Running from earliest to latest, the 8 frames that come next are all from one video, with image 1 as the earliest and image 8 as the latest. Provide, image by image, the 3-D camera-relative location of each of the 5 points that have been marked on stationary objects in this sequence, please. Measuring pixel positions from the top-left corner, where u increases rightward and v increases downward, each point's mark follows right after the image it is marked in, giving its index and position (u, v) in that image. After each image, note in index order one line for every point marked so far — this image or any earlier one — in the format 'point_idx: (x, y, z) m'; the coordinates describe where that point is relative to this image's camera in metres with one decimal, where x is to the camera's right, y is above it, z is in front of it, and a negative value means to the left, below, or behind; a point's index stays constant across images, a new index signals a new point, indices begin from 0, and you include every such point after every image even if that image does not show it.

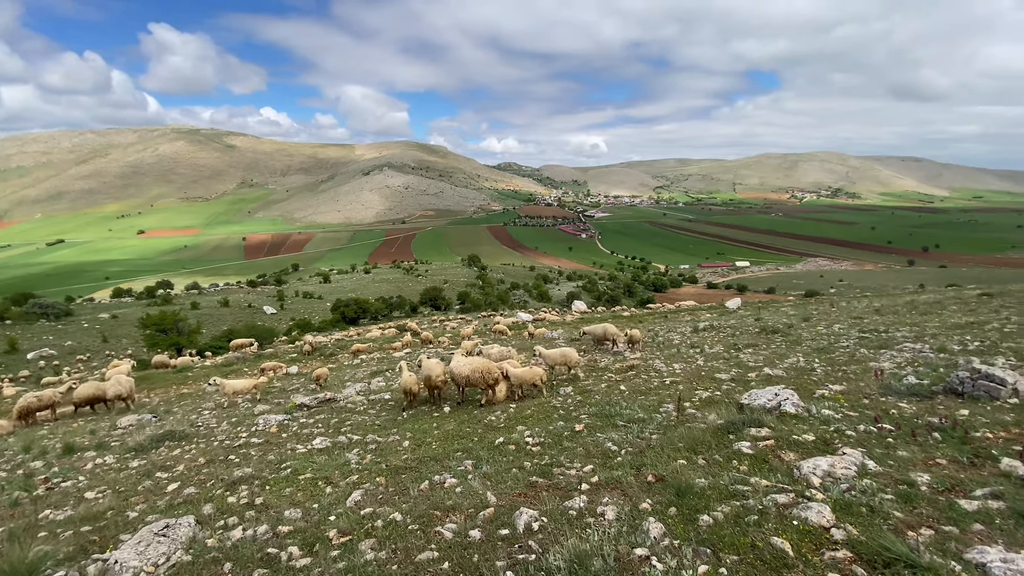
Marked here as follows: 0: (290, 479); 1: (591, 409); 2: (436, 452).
0: (-3.4, -2.9, +7.3) m
1: (+1.6, -2.4, +9.2) m
2: (-1.2, -2.7, +7.7) m
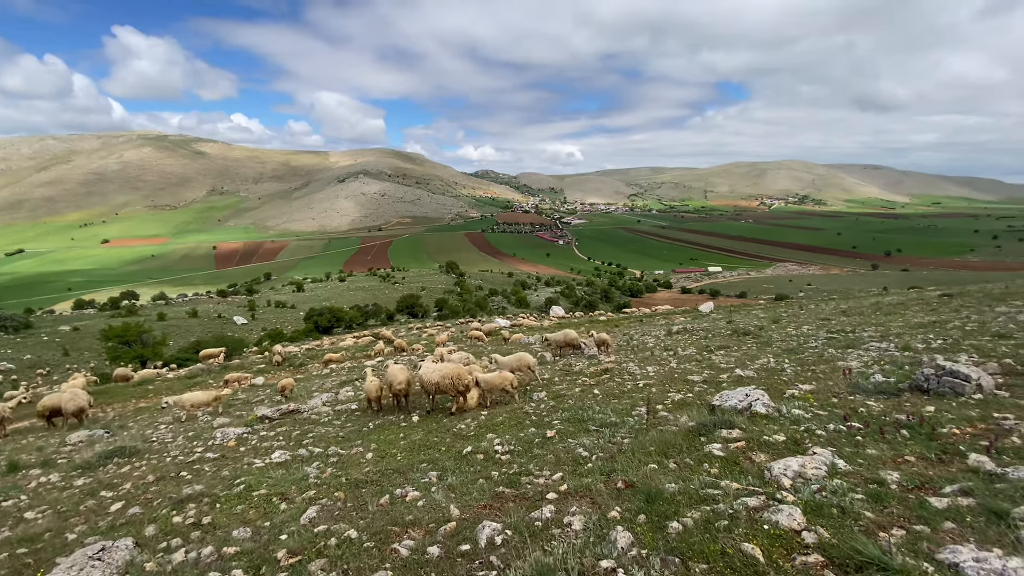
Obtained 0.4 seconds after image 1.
0: (-3.9, -3.0, +6.8) m
1: (+1.0, -2.4, +9.0) m
2: (-1.7, -2.8, +7.4) m
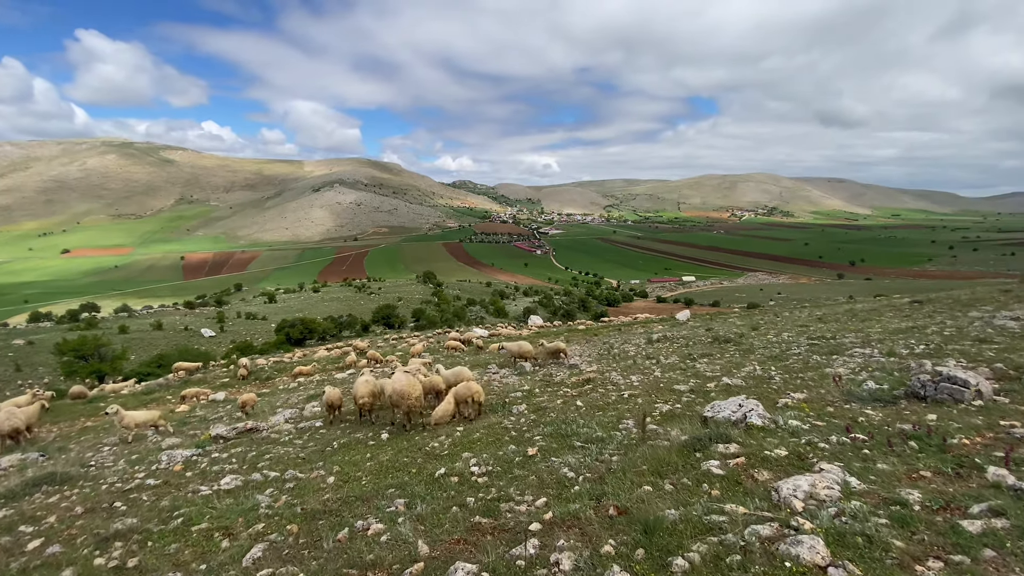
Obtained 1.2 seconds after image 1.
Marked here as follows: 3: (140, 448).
0: (-4.2, -3.0, +5.9) m
1: (+0.6, -2.5, +8.4) m
2: (-2.0, -2.8, +6.6) m
3: (-8.8, -3.8, +11.2) m
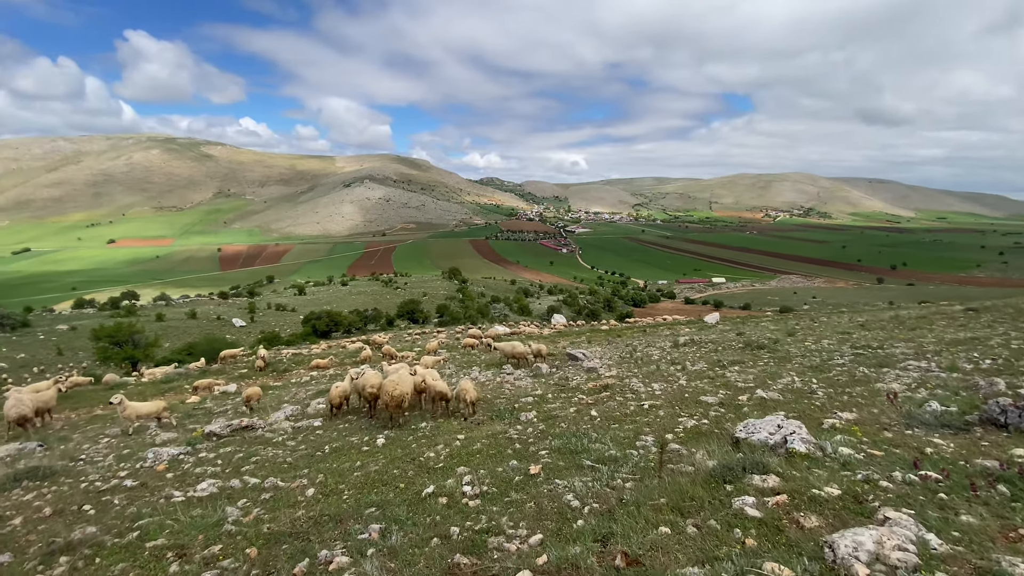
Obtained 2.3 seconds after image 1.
0: (-4.3, -2.9, +5.3) m
1: (+0.7, -2.5, +7.5) m
2: (-2.1, -2.7, +5.8) m
3: (-8.6, -3.5, +10.8) m
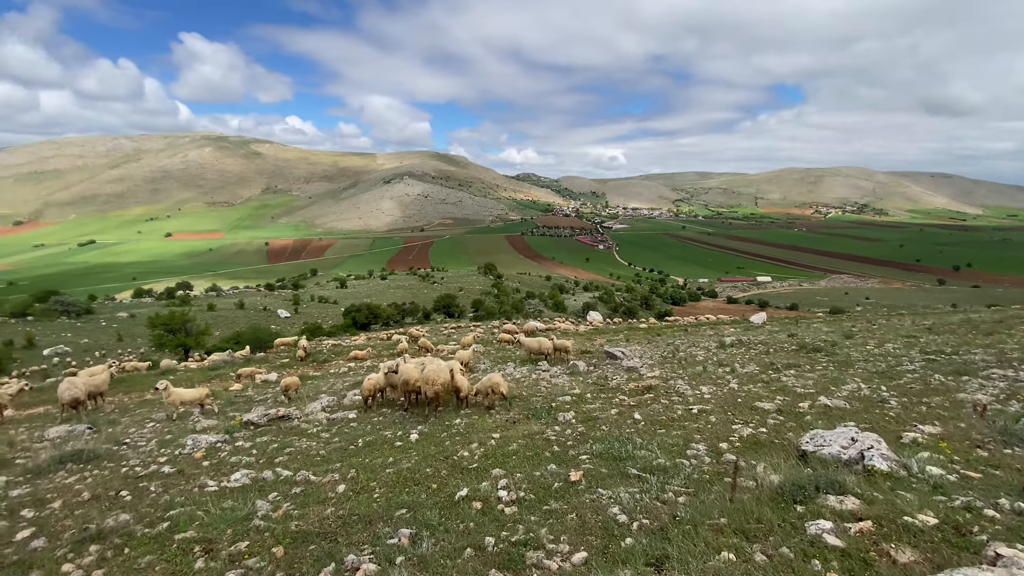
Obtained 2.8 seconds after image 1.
0: (-3.9, -2.7, +5.2) m
1: (+1.2, -2.4, +7.0) m
2: (-1.6, -2.6, +5.6) m
3: (-7.8, -3.3, +11.0) m
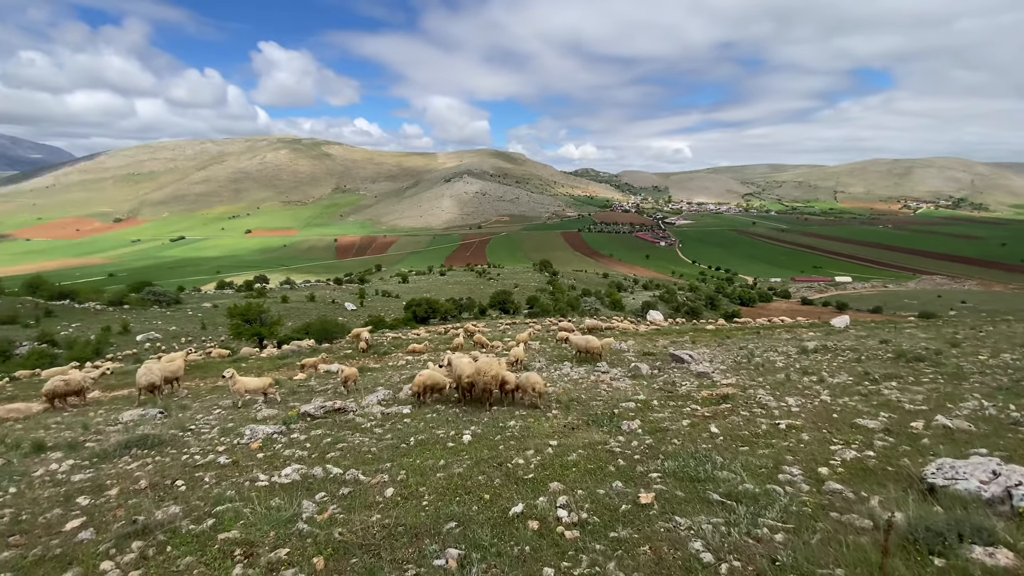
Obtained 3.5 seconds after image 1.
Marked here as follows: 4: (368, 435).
0: (-3.2, -2.6, +5.0) m
1: (+2.0, -2.3, +6.2) m
2: (-1.0, -2.5, +5.1) m
3: (-6.5, -3.0, +11.2) m
4: (-2.7, -2.7, +8.6) m
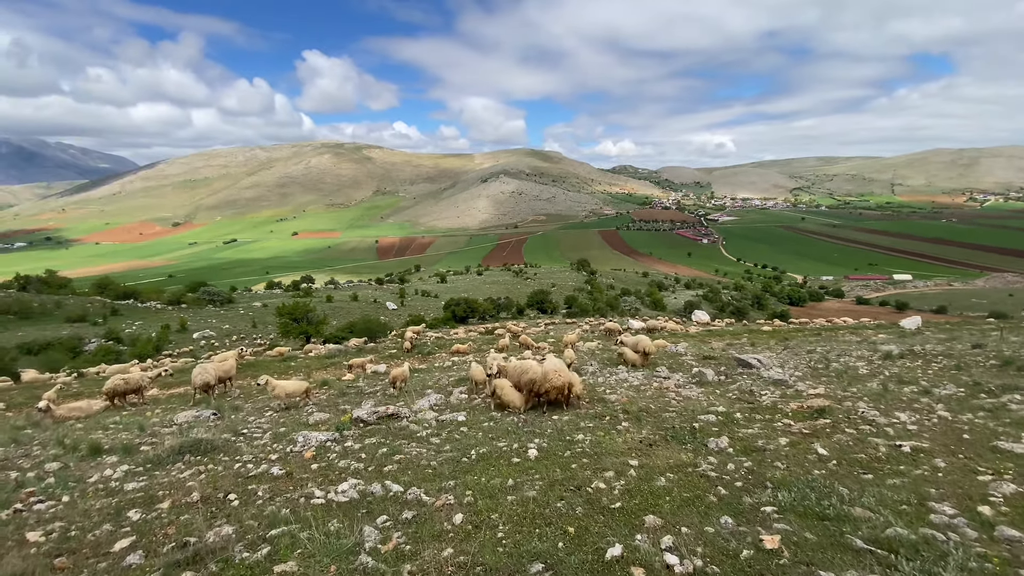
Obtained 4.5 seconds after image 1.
0: (-2.4, -2.6, +4.5) m
1: (+3.0, -2.3, +5.3) m
2: (-0.1, -2.5, +4.4) m
3: (-5.1, -3.0, +10.9) m
4: (-1.5, -2.7, +8.0) m
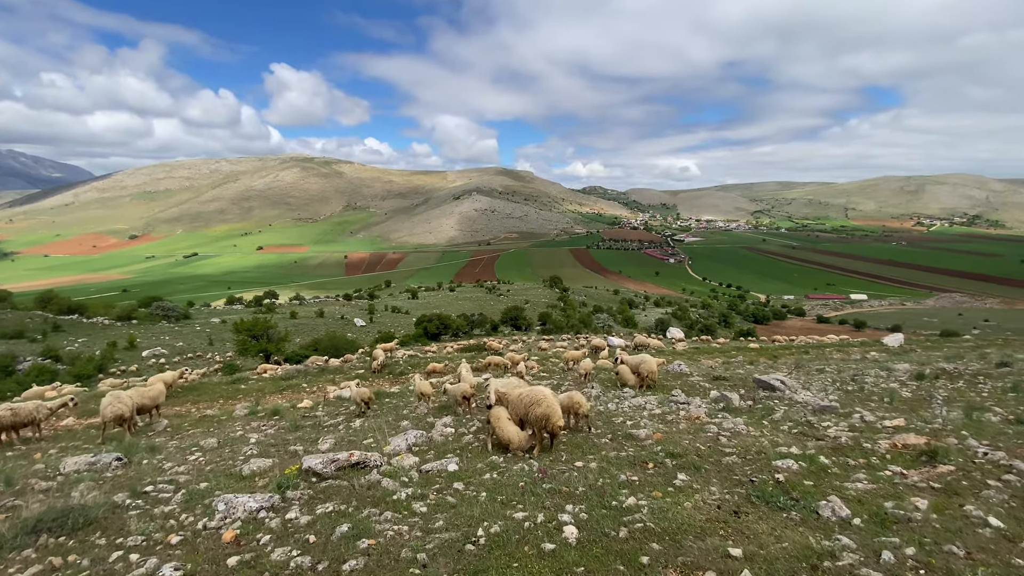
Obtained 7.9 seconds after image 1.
0: (-1.9, -2.5, +1.9) m
1: (+3.4, -2.2, +3.0) m
2: (+0.4, -2.4, +2.0) m
3: (-5.0, -3.1, +8.2) m
4: (-1.3, -2.7, +5.5) m
